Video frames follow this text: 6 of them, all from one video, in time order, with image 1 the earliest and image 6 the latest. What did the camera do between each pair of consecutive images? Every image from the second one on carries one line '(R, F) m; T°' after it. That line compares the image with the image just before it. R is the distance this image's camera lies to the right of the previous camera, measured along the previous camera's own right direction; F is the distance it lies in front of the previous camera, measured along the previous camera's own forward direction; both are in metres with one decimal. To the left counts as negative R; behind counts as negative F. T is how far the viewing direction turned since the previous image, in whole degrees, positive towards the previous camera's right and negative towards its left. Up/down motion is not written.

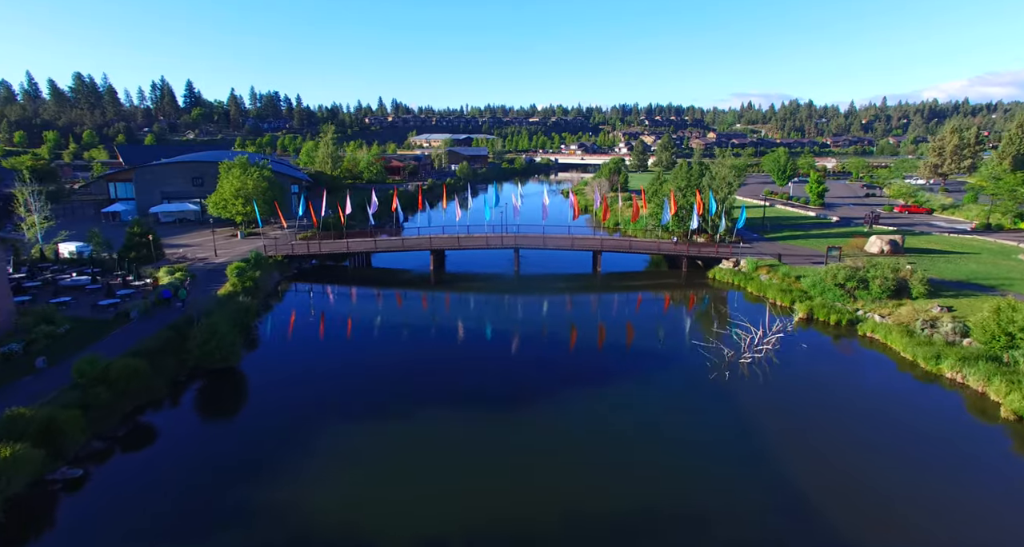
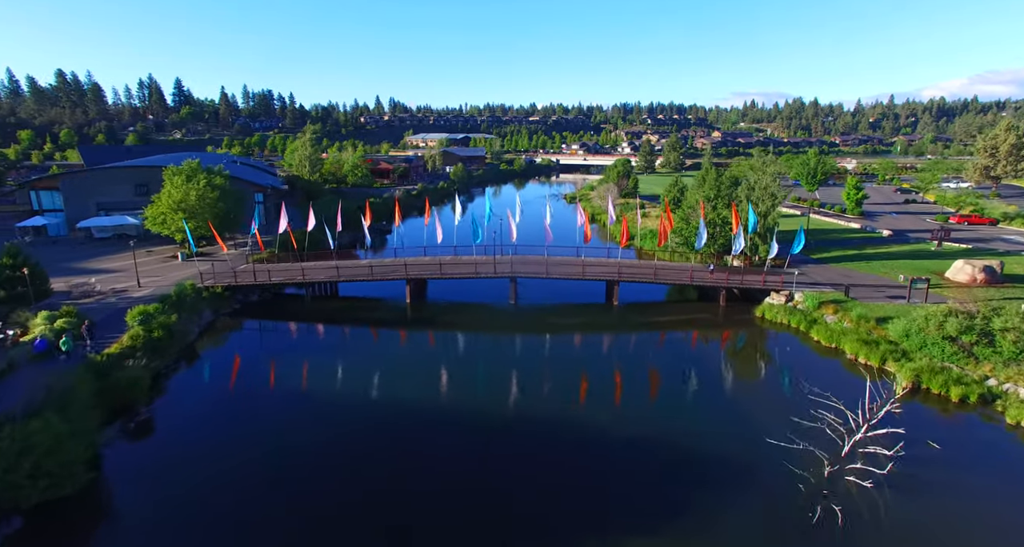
(+0.2, +6.5) m; 0°
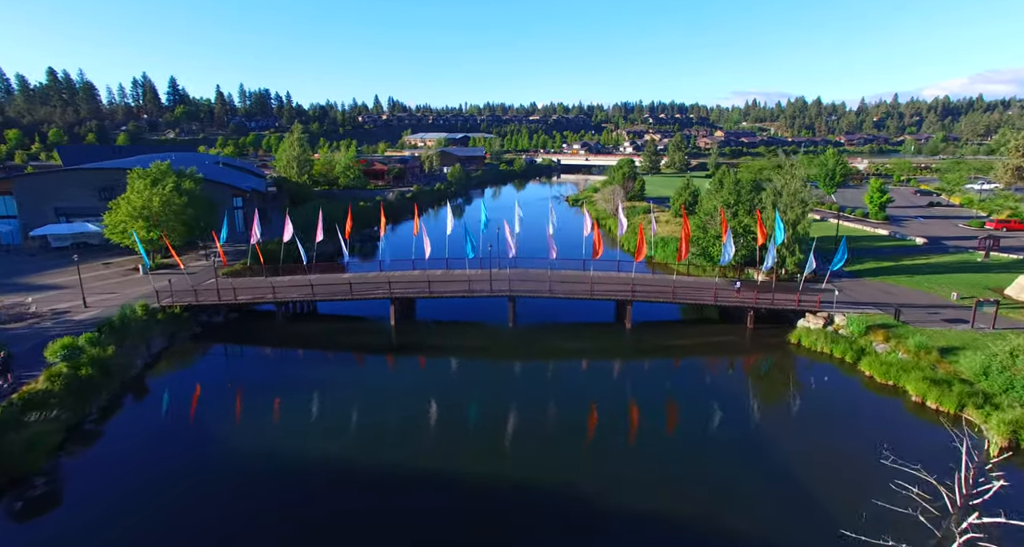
(+0.1, +3.3) m; 0°
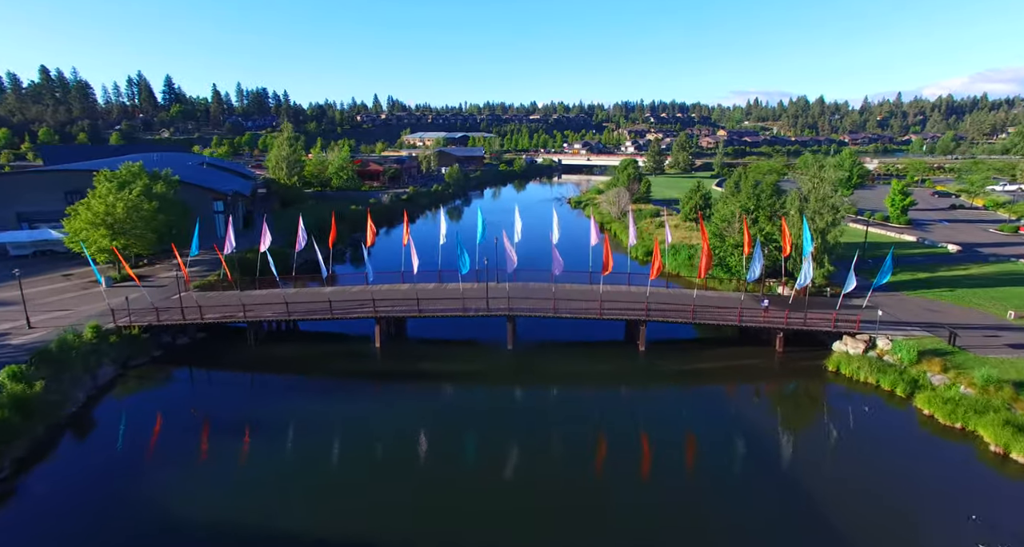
(0.0, +2.7) m; 0°
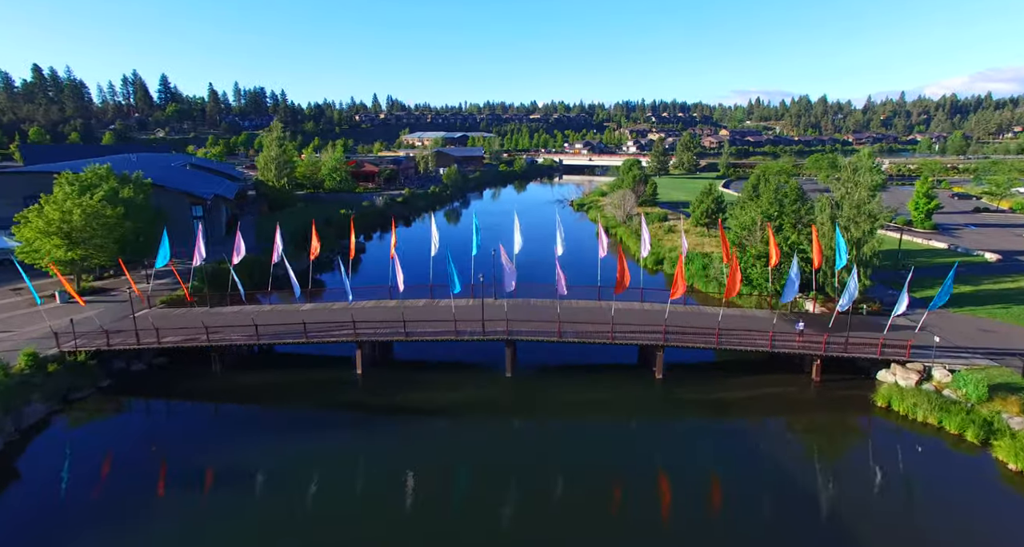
(0.0, +2.6) m; 0°
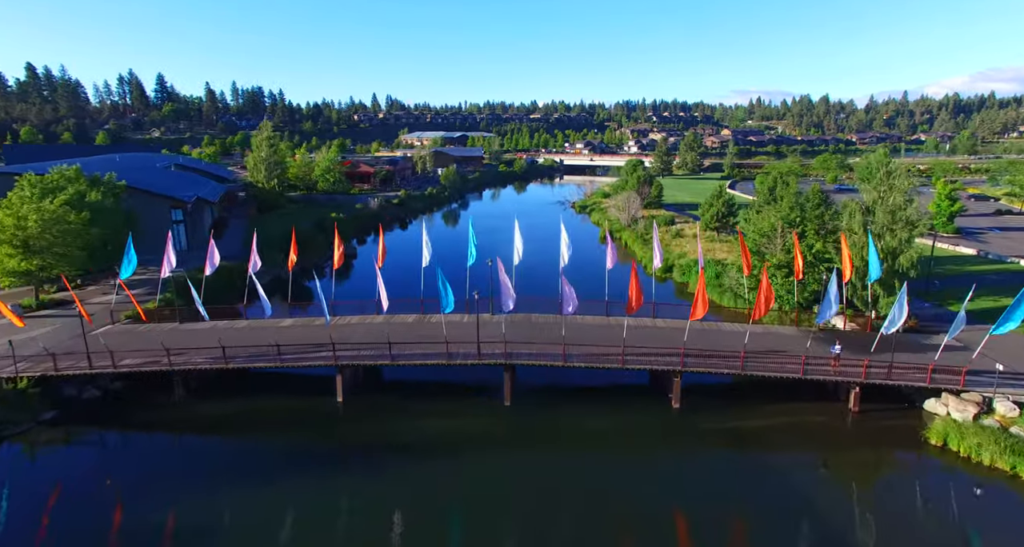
(0.0, +2.2) m; 0°
